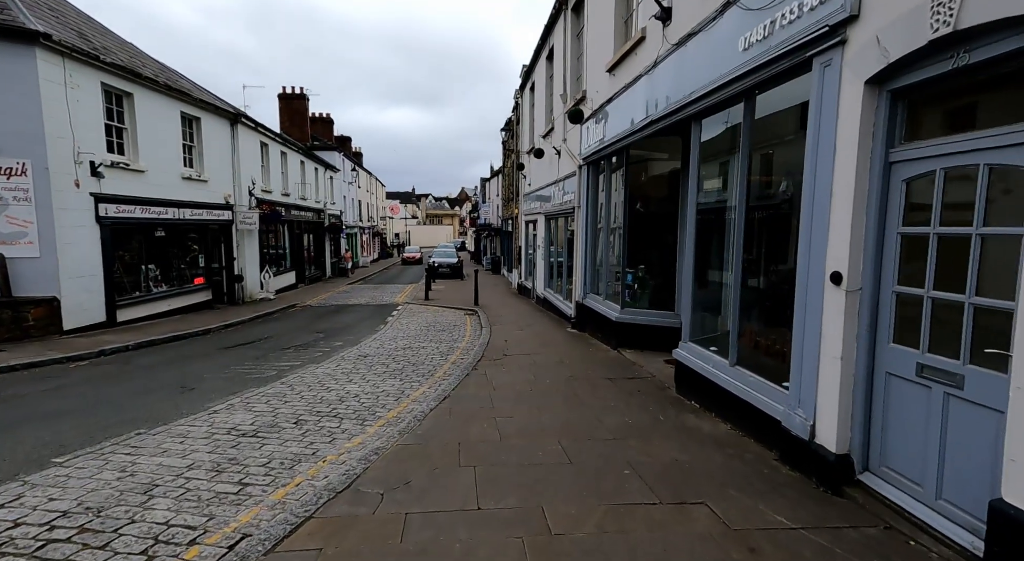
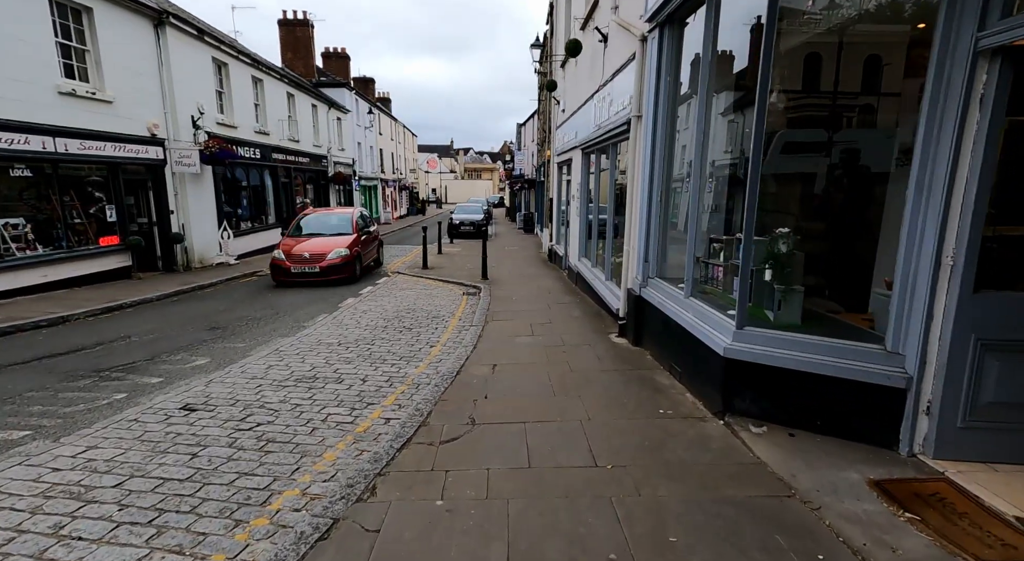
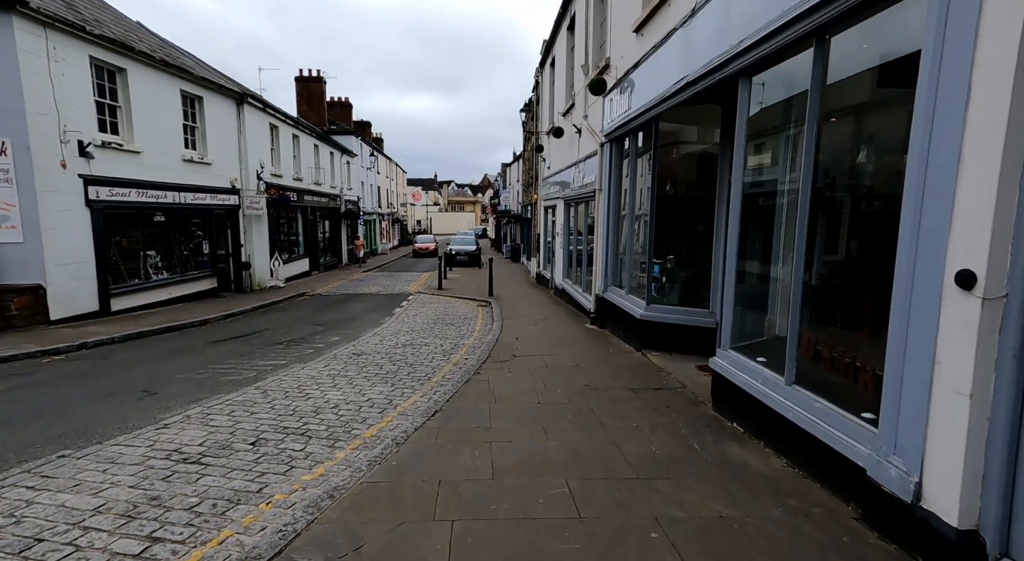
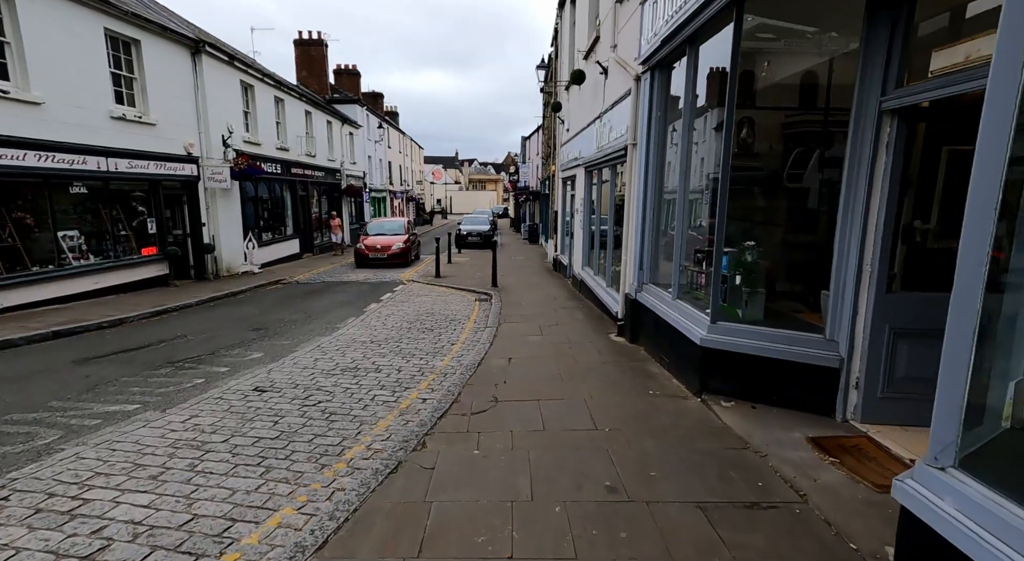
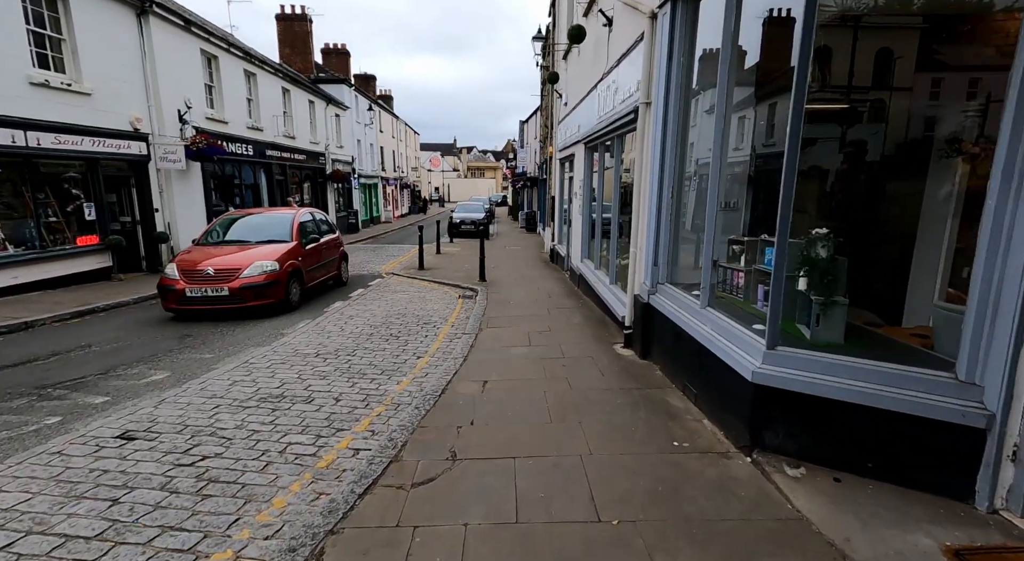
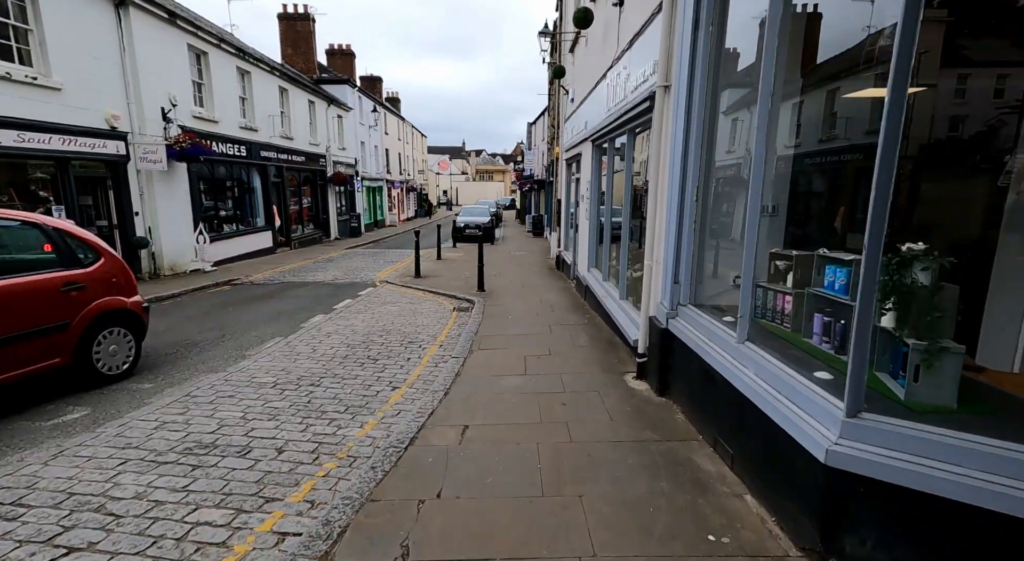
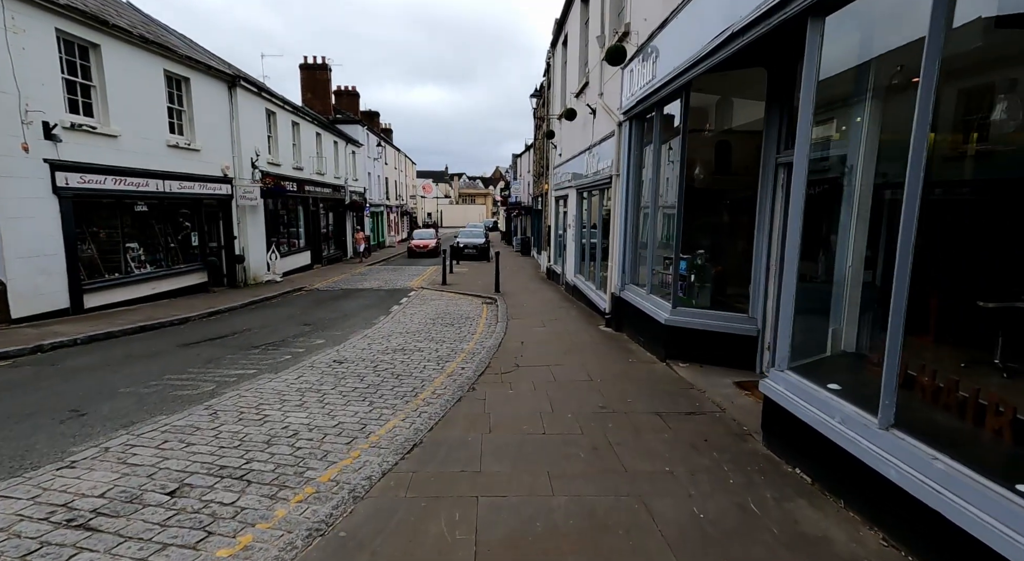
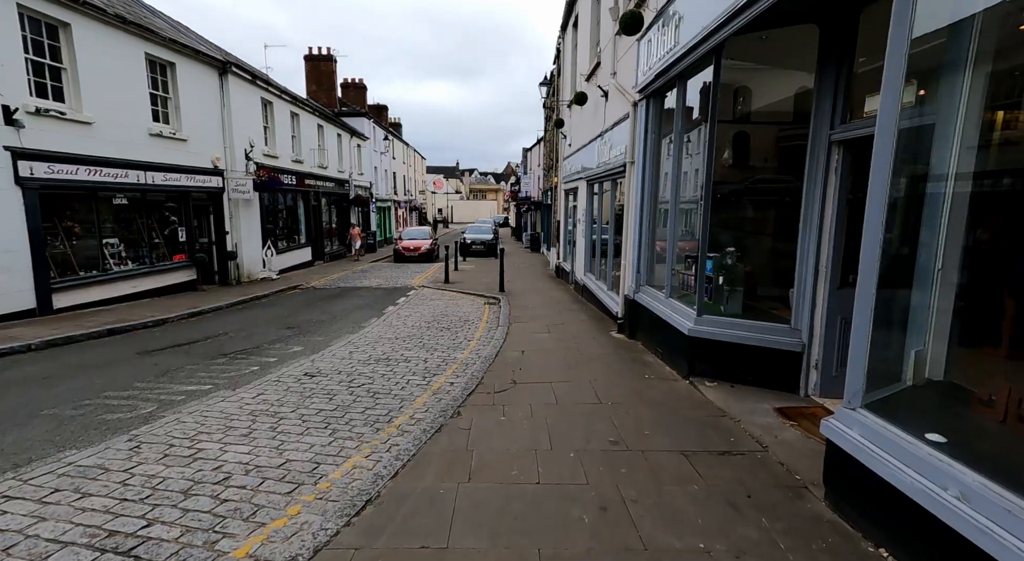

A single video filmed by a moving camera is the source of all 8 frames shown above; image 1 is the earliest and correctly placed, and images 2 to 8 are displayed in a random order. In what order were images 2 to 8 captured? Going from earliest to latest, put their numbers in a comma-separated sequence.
3, 7, 8, 4, 2, 5, 6
